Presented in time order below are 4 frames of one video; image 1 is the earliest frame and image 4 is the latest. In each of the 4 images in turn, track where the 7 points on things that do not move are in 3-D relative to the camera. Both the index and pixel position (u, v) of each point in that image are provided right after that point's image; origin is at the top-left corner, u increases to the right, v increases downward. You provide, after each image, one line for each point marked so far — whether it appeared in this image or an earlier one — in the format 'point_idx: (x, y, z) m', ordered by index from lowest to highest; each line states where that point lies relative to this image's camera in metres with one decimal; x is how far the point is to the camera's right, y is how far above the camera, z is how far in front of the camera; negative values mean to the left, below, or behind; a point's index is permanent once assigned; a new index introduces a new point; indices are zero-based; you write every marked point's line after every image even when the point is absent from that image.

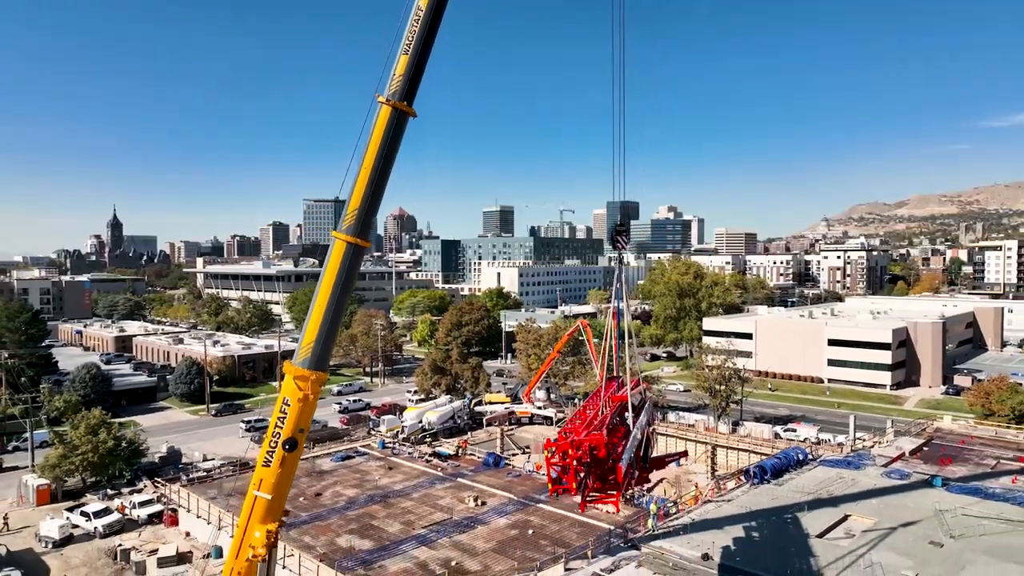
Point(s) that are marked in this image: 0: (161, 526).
0: (-6.0, -4.1, +11.6) m
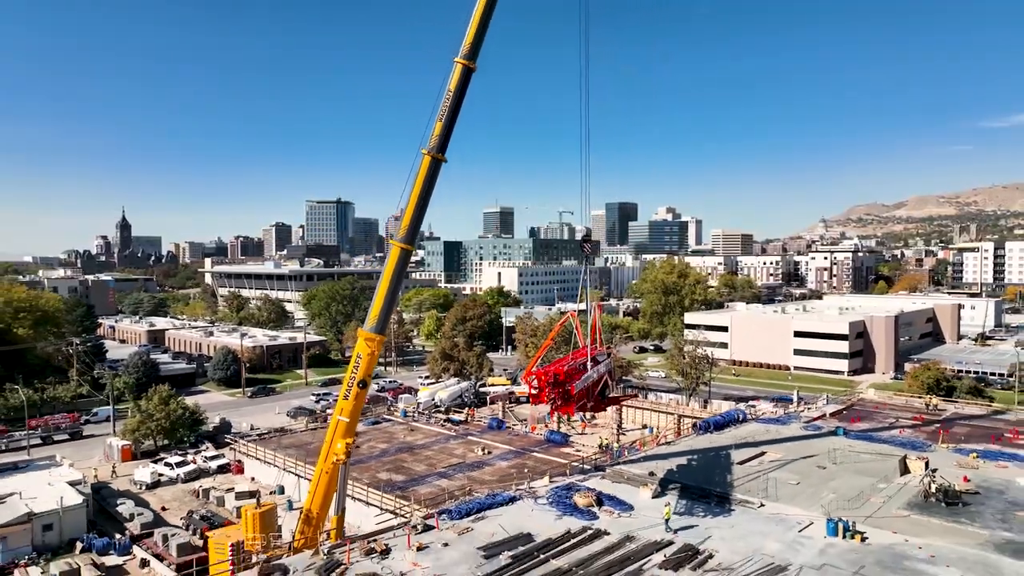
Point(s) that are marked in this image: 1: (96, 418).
0: (-6.1, -4.0, +14.5) m
1: (-11.4, -3.5, +18.4) m
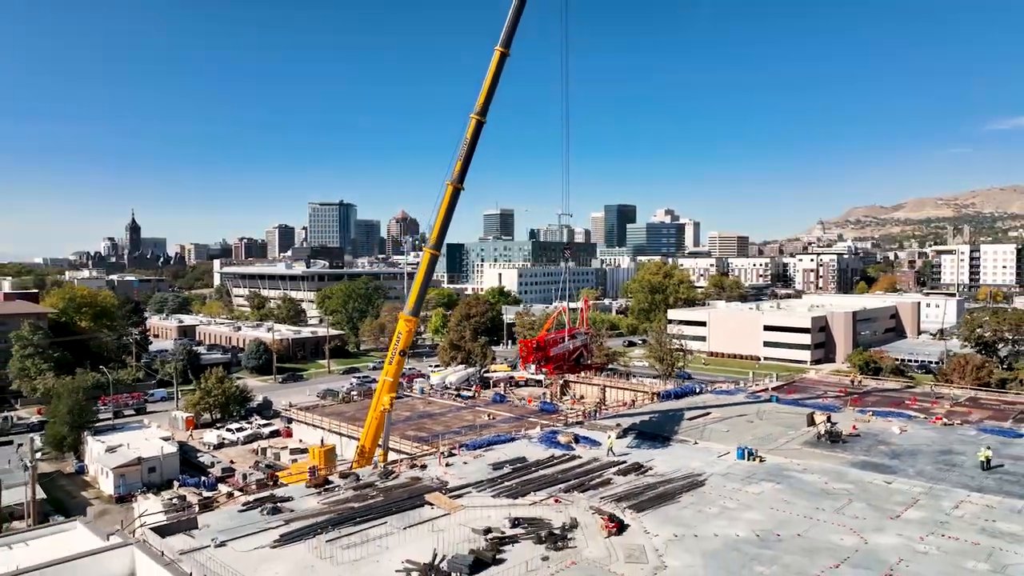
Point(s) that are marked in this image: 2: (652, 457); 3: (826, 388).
0: (-6.1, -3.9, +17.6) m
1: (-11.4, -3.5, +21.5) m
2: (+2.2, -2.7, +10.9) m
3: (+7.9, -2.5, +17.1) m
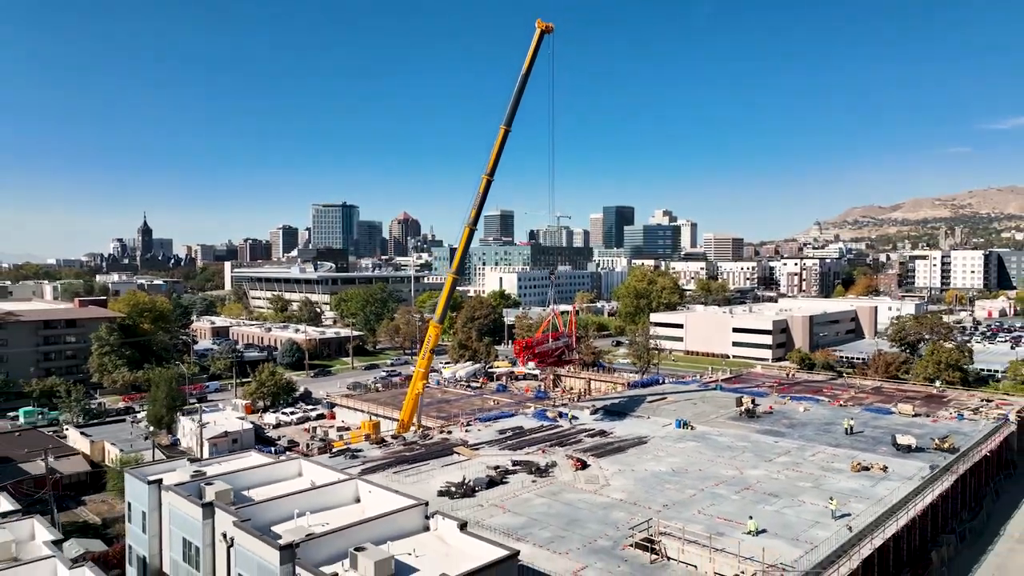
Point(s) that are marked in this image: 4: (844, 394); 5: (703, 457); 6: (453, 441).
0: (-6.0, -4.2, +21.7) m
1: (-11.3, -3.8, +25.7) m
2: (+2.3, -3.1, +15.0) m
3: (+7.9, -2.9, +21.2) m
4: (+9.3, -3.0, +18.8) m
5: (+3.6, -3.2, +12.8) m
6: (-1.2, -3.2, +14.1) m
